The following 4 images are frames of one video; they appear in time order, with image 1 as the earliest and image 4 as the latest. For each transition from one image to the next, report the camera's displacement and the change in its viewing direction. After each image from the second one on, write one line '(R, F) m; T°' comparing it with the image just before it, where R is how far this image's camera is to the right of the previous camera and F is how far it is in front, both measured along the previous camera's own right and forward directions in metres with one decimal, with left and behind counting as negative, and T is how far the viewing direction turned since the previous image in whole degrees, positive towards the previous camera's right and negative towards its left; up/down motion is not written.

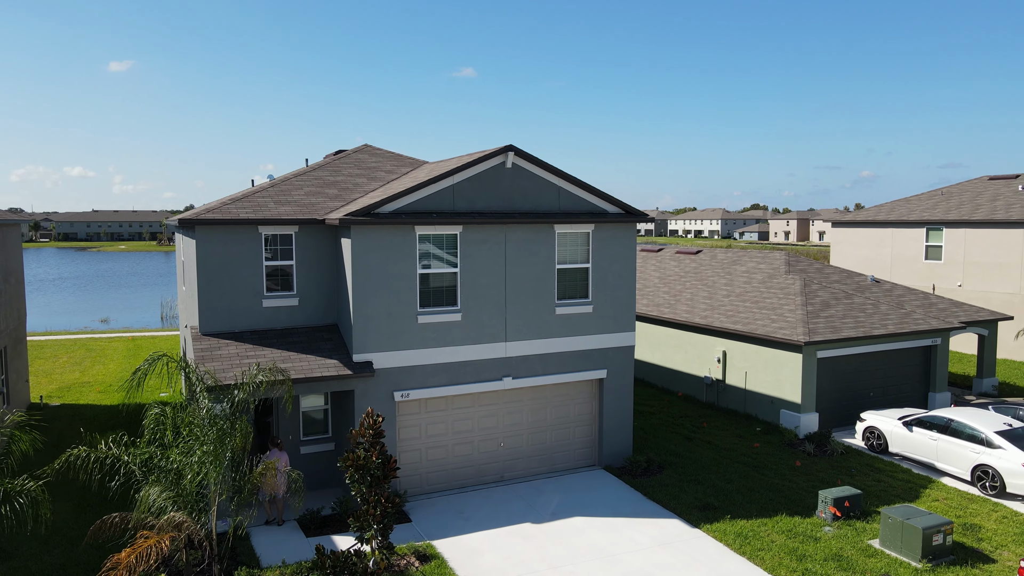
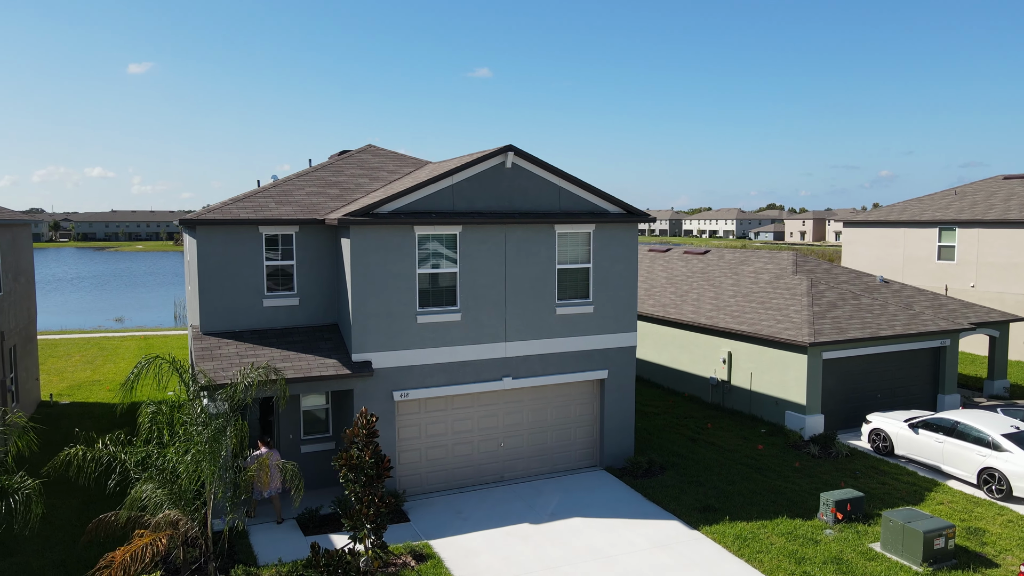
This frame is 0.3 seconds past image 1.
(+0.3, 0.0) m; -1°
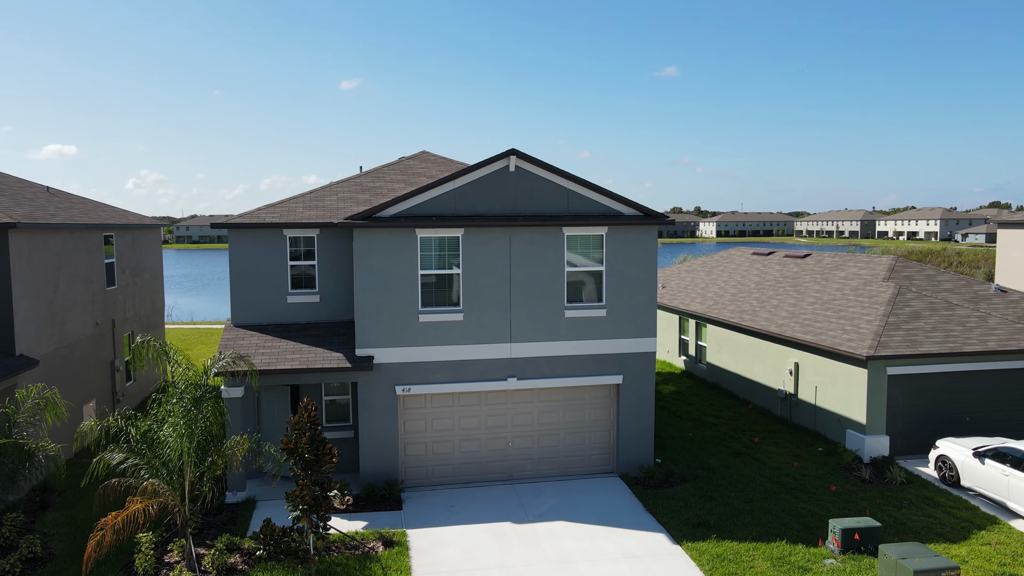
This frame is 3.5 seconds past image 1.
(+3.2, +0.2) m; -14°
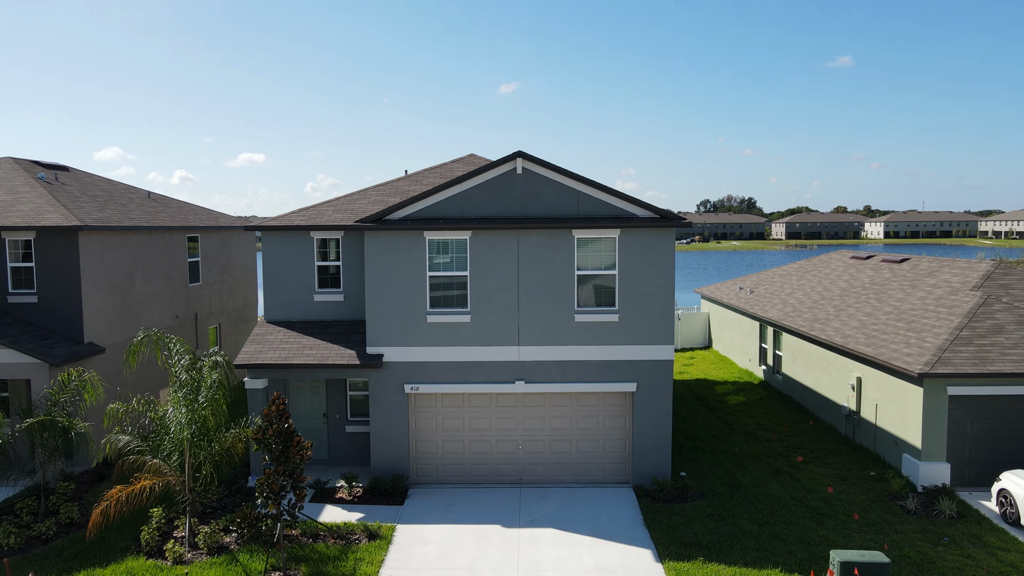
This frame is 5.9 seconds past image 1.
(+2.6, +0.3) m; -11°
